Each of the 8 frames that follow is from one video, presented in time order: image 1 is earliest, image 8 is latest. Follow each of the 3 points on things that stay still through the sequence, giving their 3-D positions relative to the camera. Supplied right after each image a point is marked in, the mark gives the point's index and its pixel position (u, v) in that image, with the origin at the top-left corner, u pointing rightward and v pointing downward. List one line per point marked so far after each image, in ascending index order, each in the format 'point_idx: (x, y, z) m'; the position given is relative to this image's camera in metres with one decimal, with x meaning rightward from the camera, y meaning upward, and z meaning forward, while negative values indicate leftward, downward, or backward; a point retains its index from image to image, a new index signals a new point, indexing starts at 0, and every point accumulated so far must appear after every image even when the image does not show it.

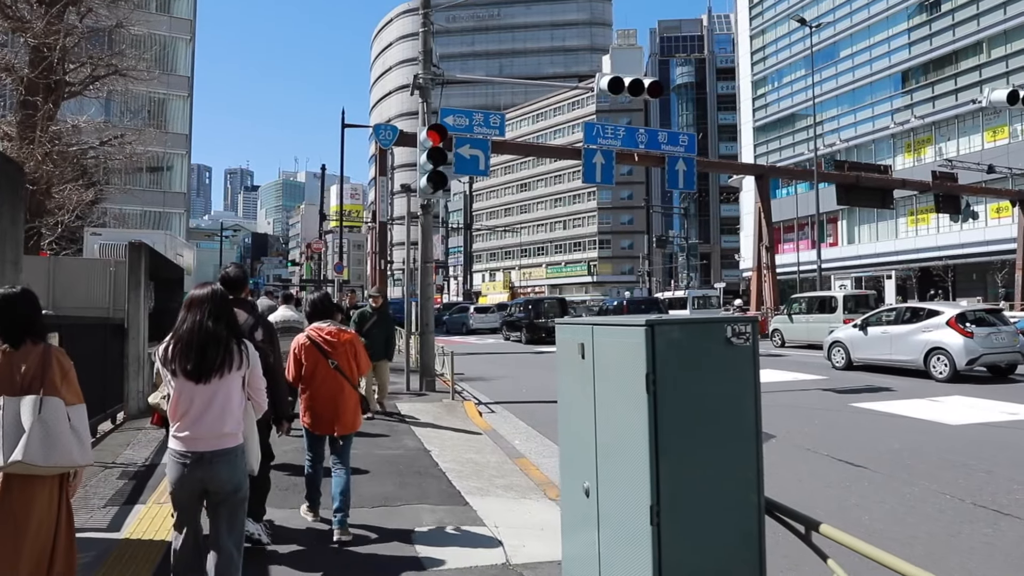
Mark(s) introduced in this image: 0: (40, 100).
0: (-9.0, +3.6, +13.6) m
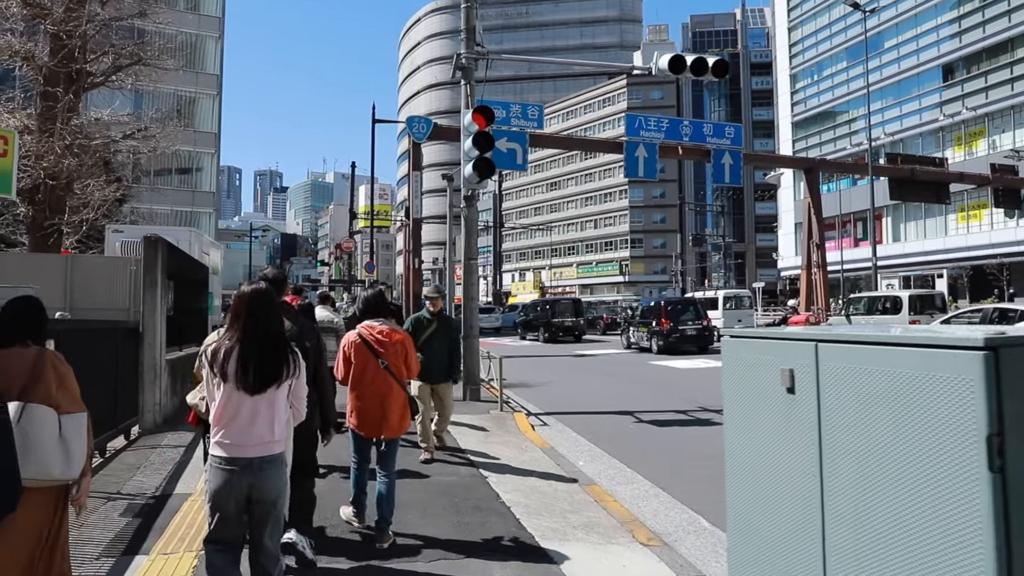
0: (-8.2, +3.6, +13.0) m
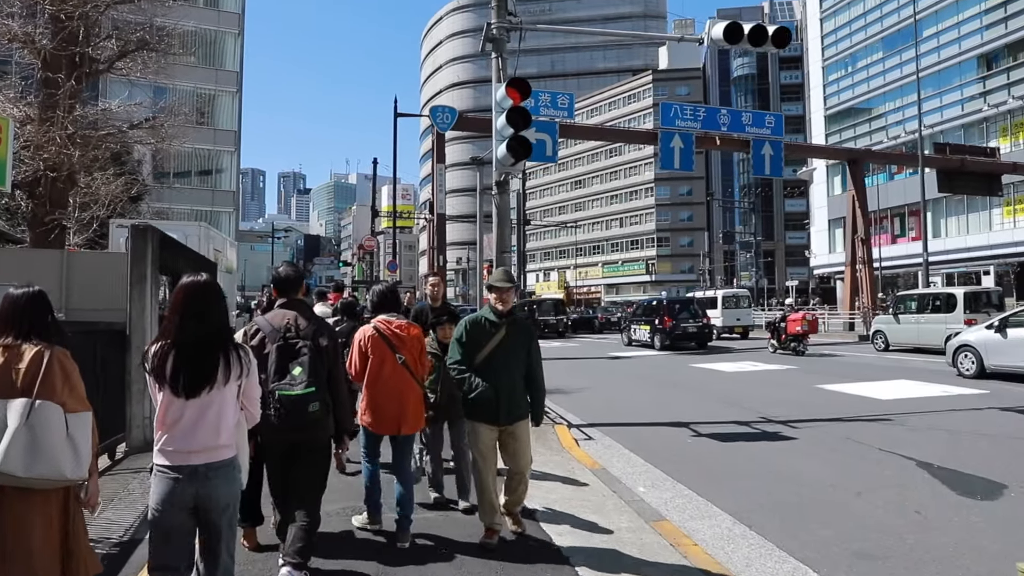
0: (-7.7, +3.6, +12.2) m
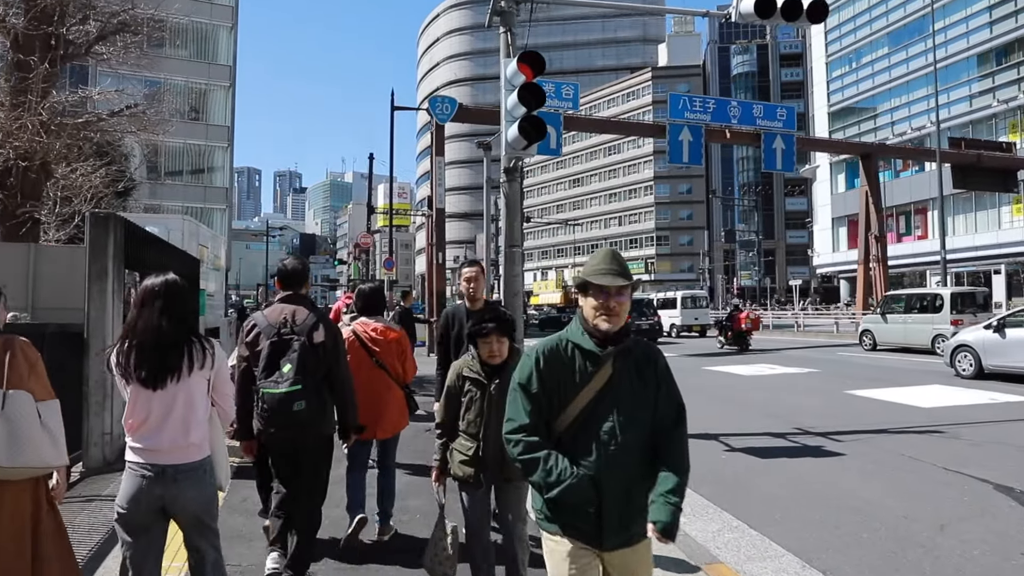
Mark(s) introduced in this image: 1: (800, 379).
0: (-7.6, +3.6, +11.3) m
1: (+5.2, -1.7, +12.9) m
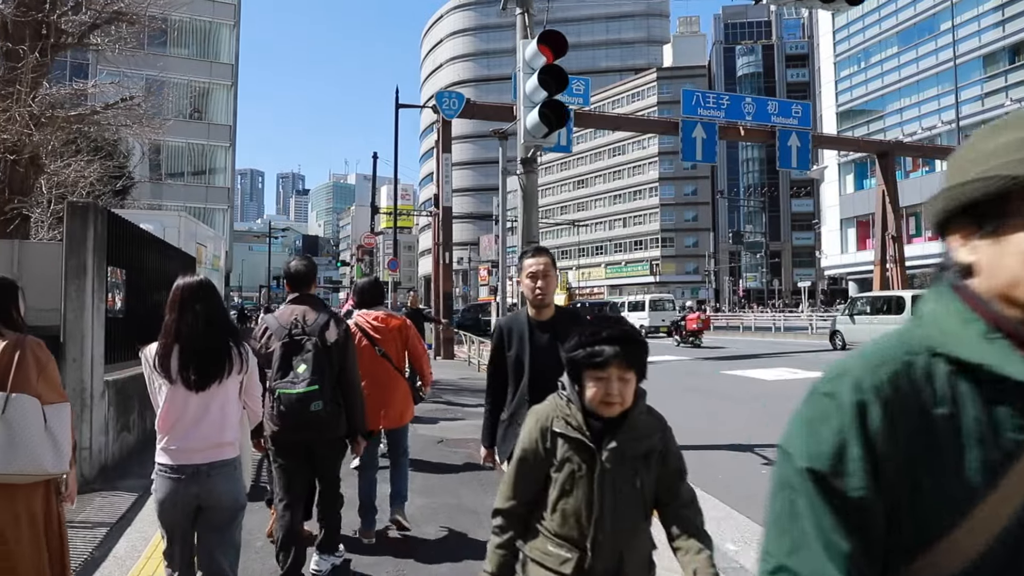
0: (-7.4, +3.6, +10.8) m
1: (+5.4, -1.7, +12.3) m
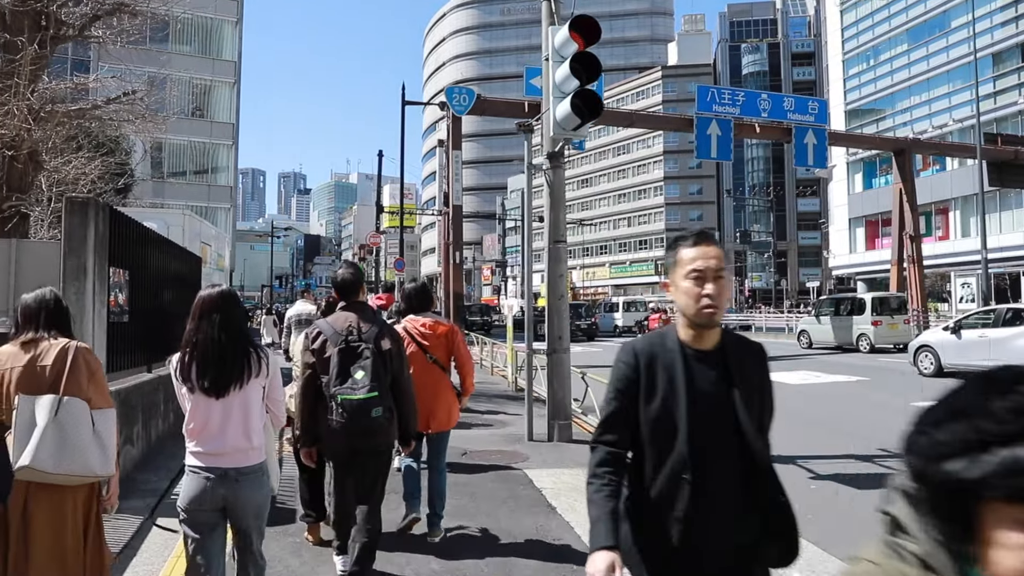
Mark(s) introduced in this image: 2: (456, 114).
0: (-7.1, +3.6, +10.4) m
1: (+5.7, -1.7, +11.9) m
2: (-1.3, +4.0, +16.3) m
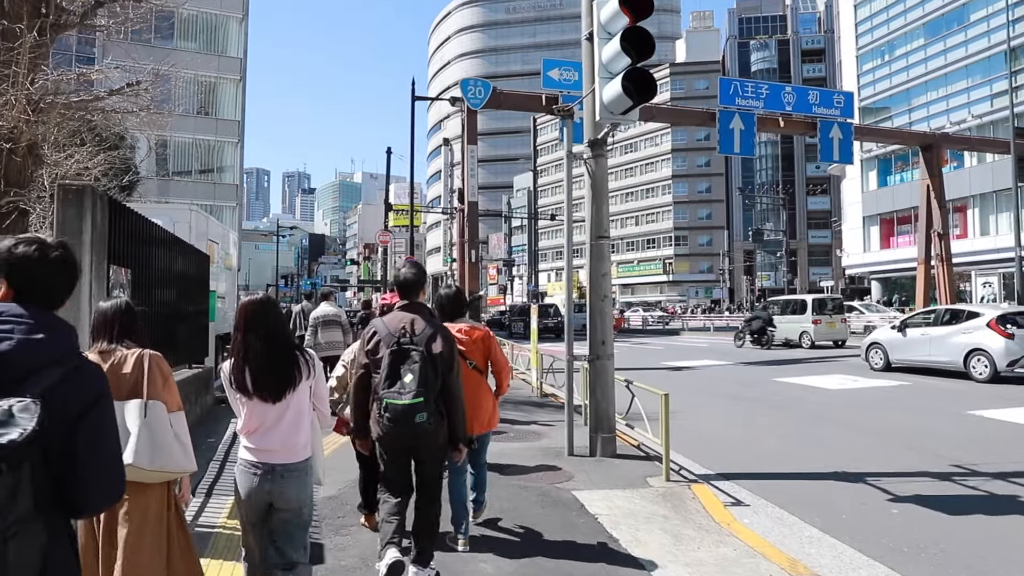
0: (-6.8, +3.6, +9.9) m
1: (+6.0, -1.7, +11.2) m
2: (-0.9, +4.0, +15.7) m
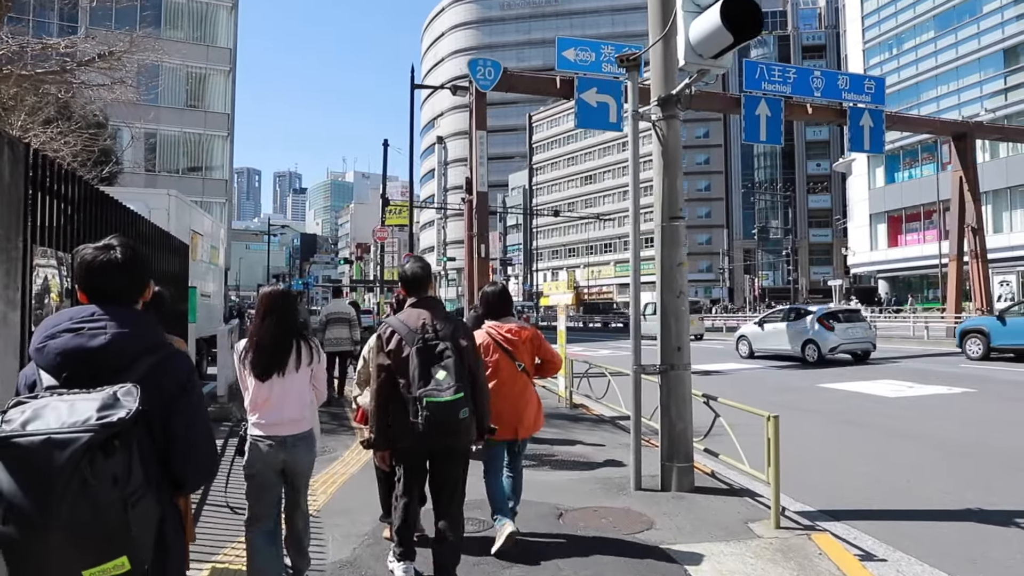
0: (-6.4, +3.7, +8.5) m
1: (+6.4, -1.6, +10.1) m
2: (-0.6, +4.0, +14.4) m
